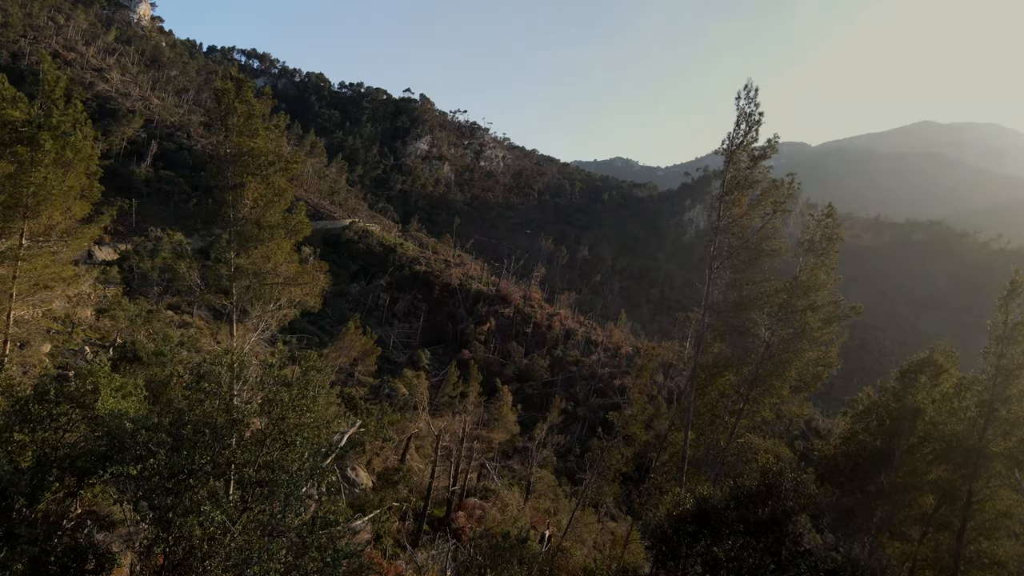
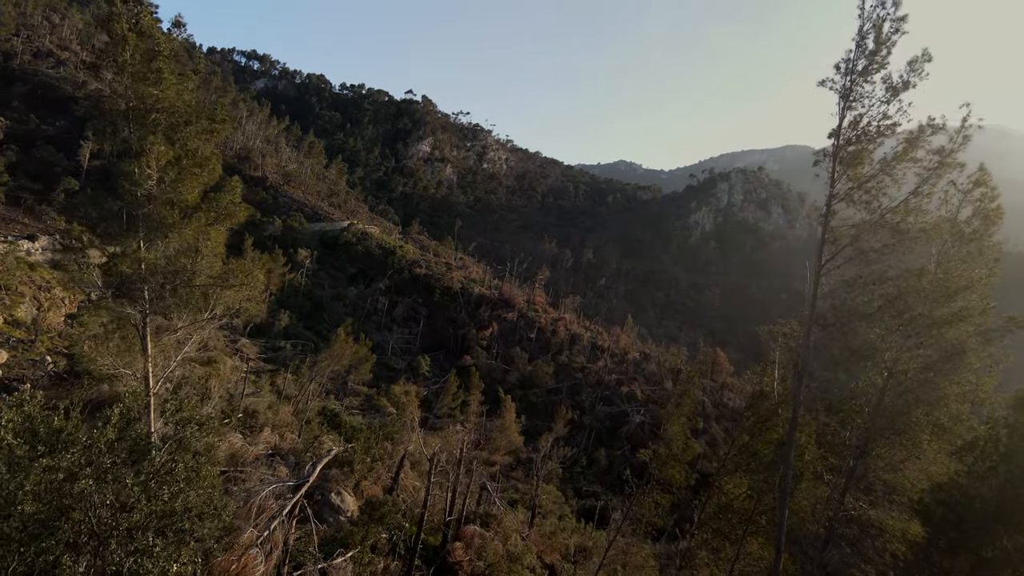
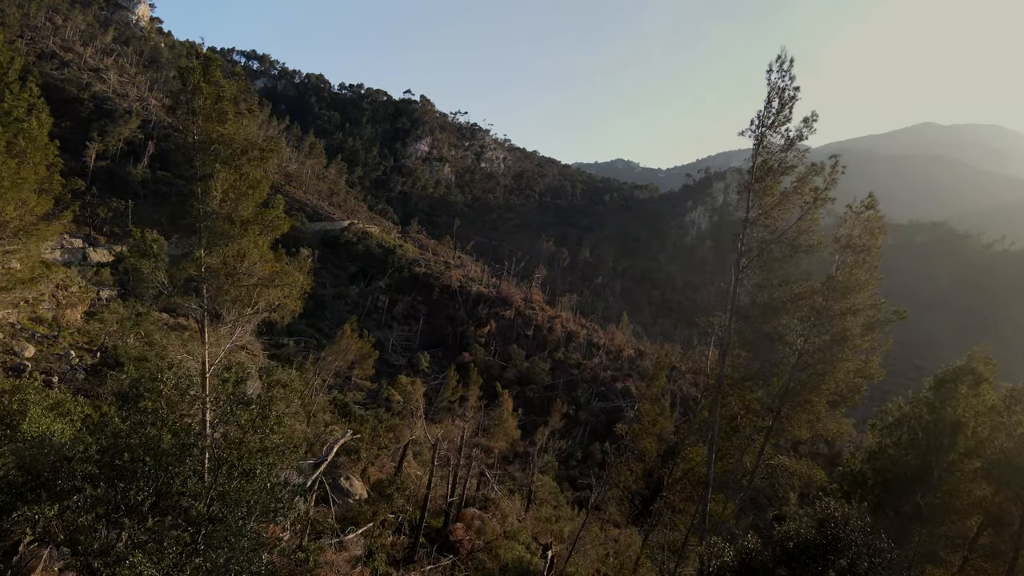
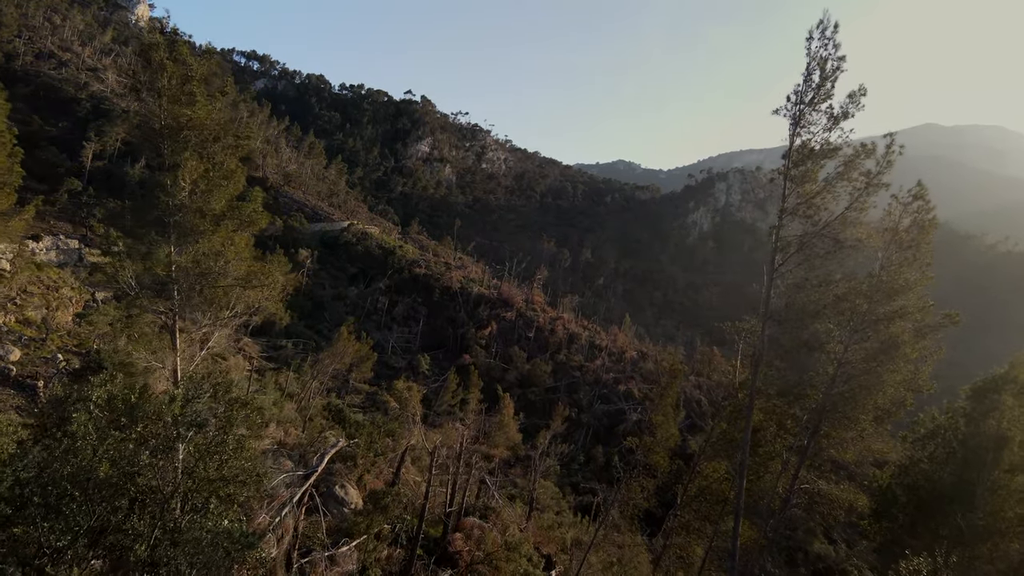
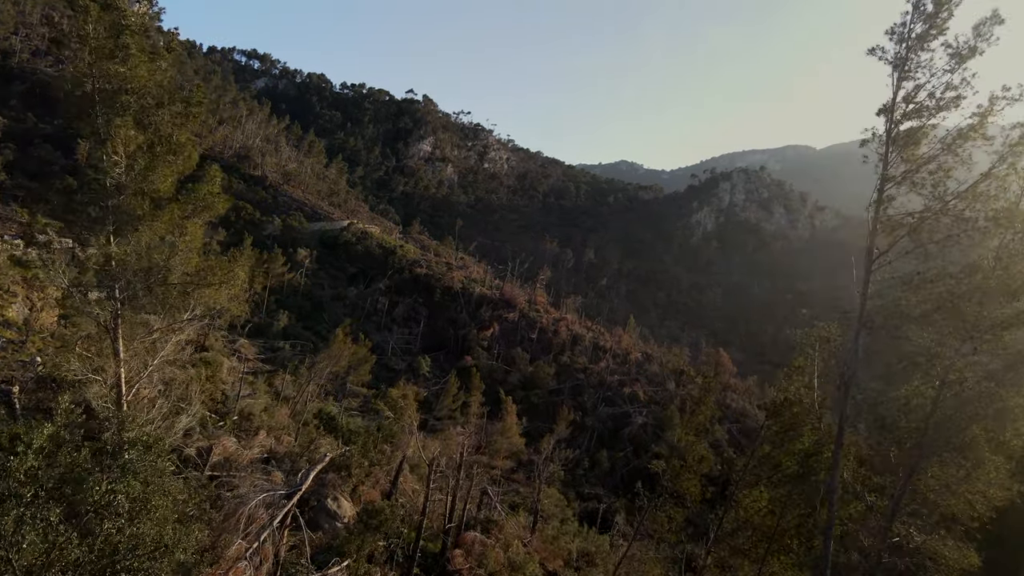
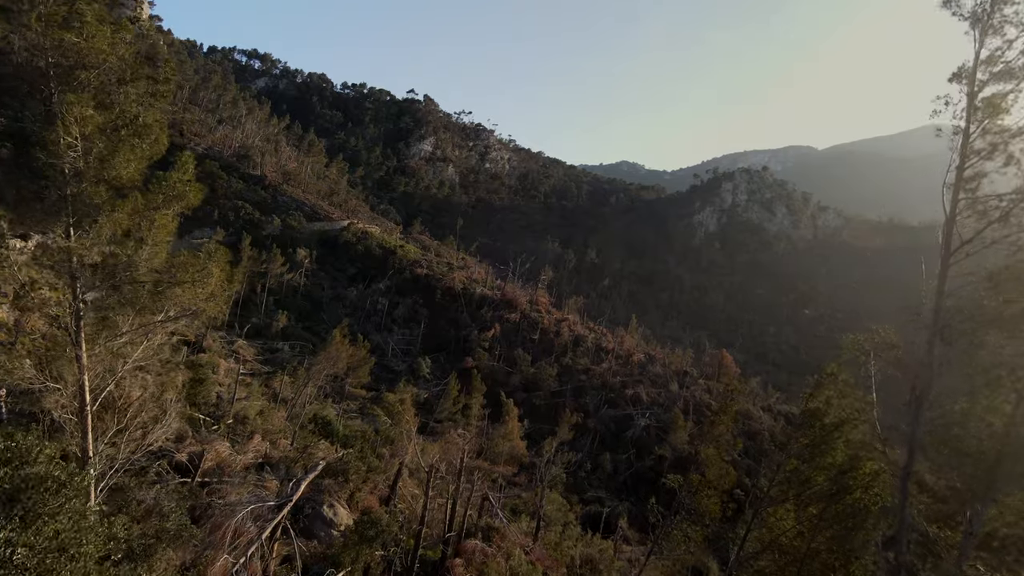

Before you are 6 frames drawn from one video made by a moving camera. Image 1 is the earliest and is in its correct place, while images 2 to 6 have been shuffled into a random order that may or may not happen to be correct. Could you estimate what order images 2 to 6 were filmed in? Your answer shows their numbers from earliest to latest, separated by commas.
3, 4, 2, 5, 6
